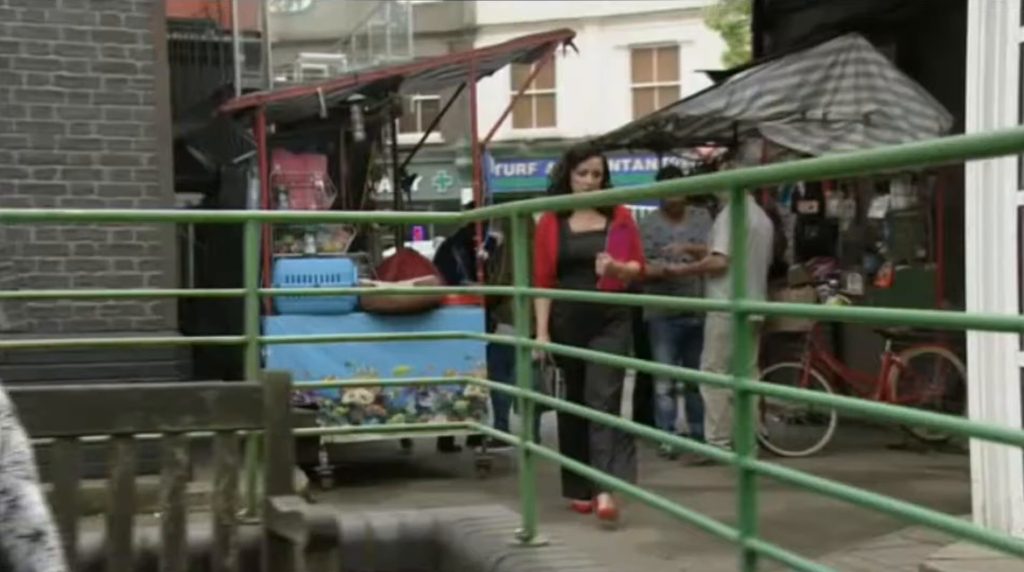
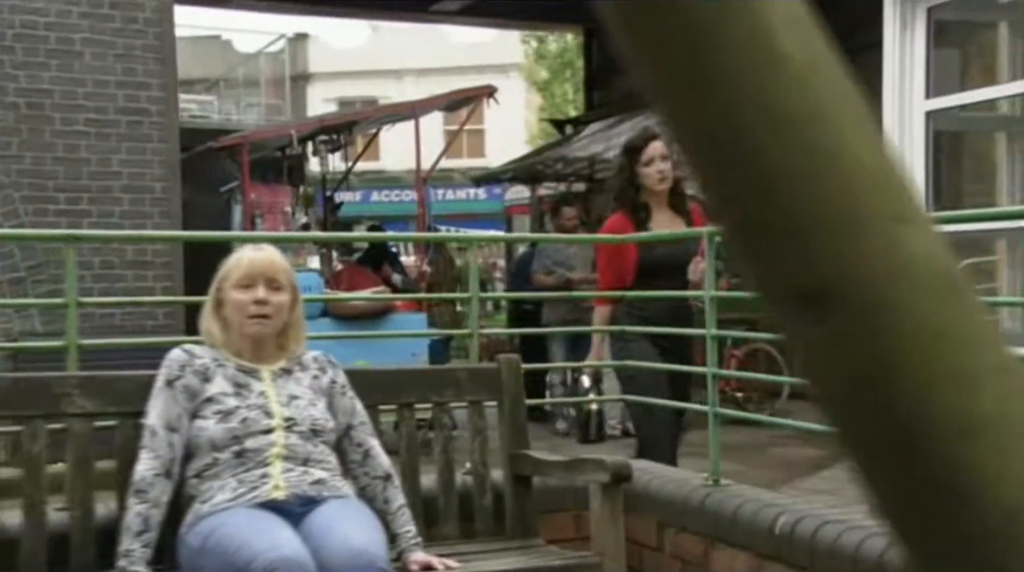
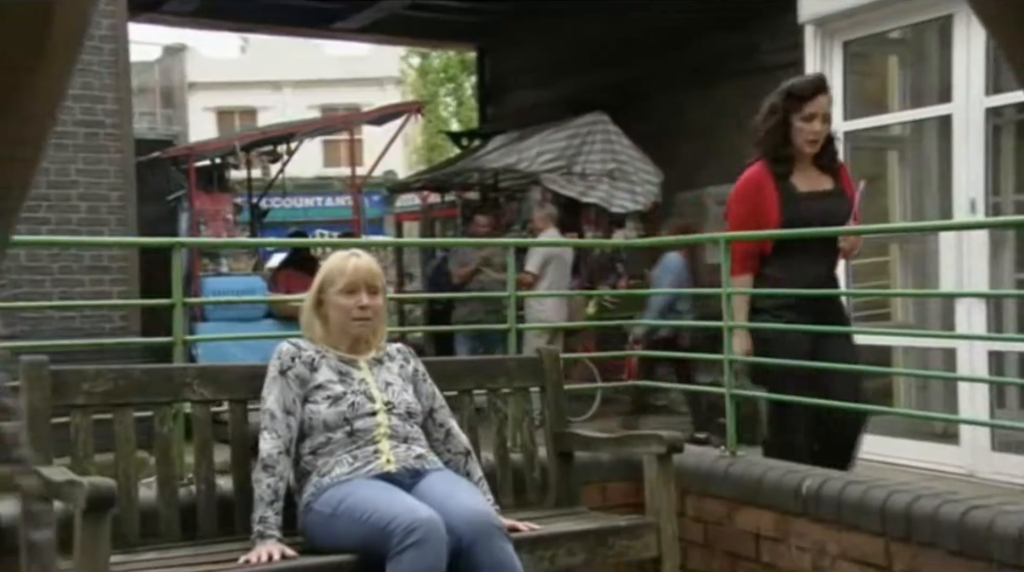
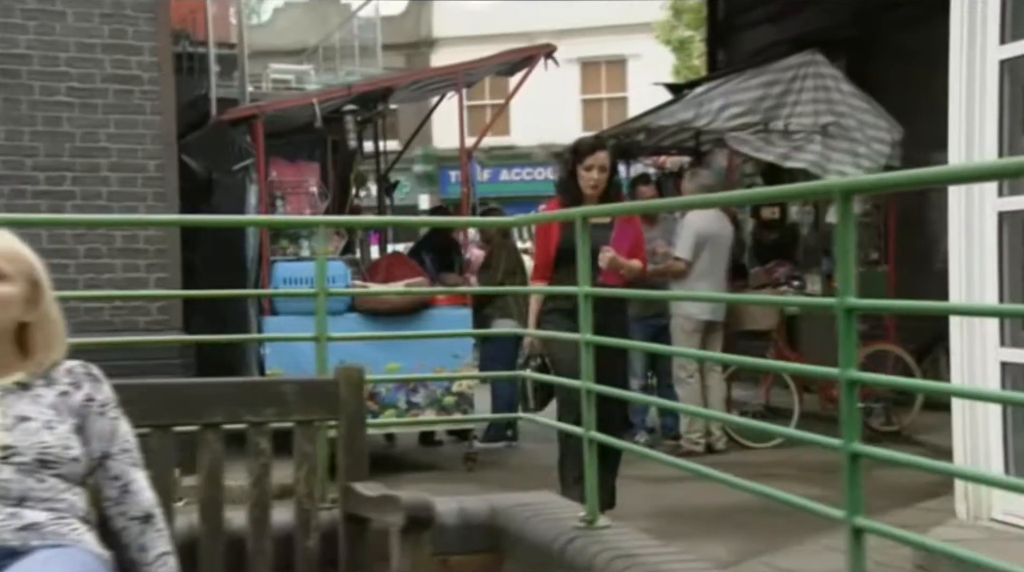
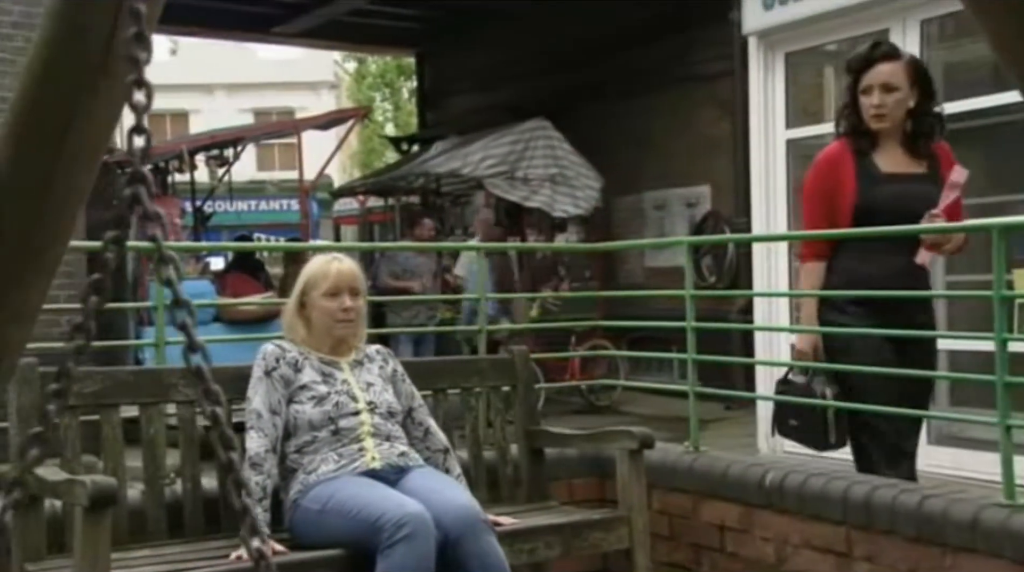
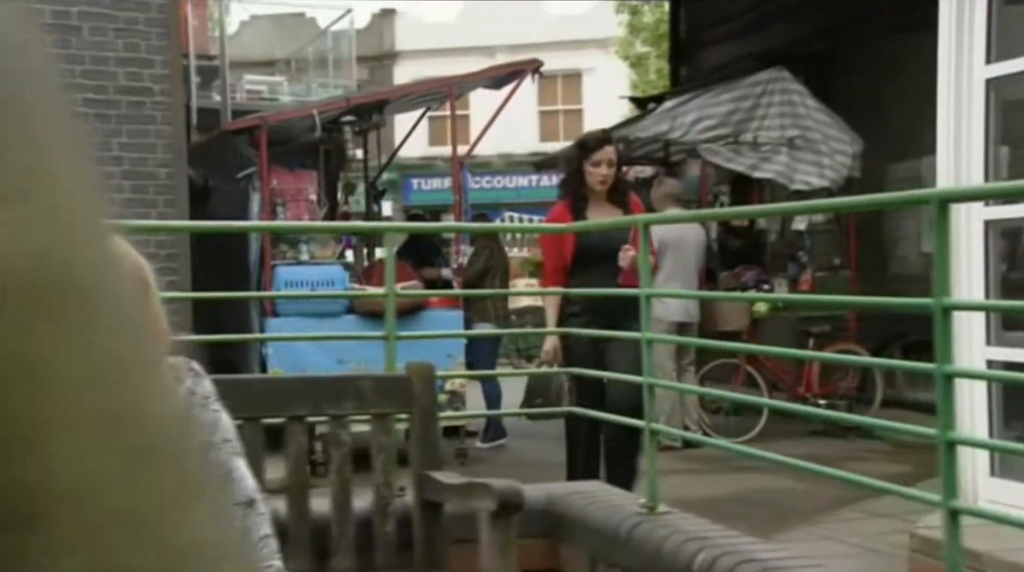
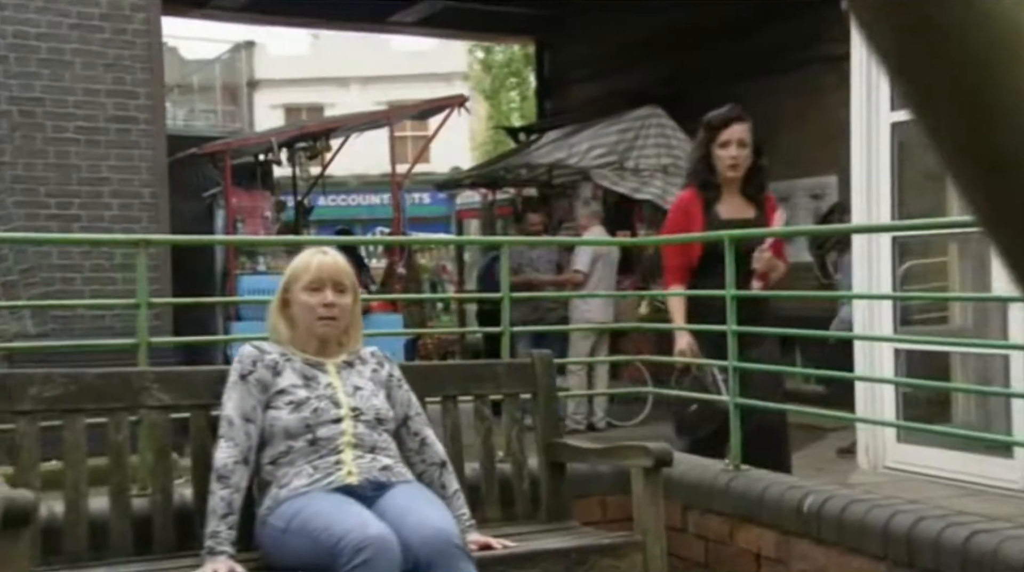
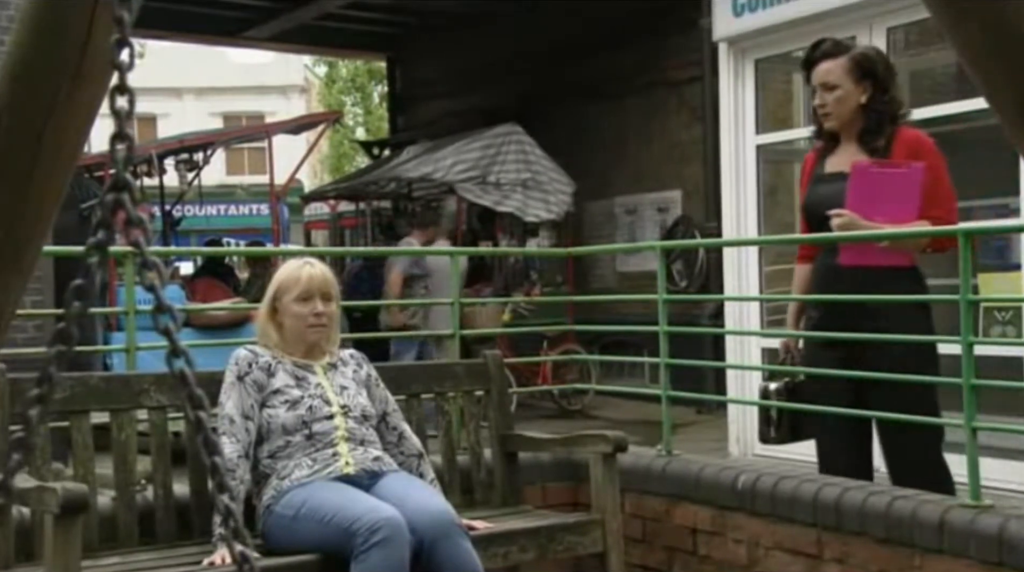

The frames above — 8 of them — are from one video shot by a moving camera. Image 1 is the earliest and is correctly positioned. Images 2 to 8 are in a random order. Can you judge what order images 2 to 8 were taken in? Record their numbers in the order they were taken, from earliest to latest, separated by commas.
4, 6, 2, 7, 3, 5, 8
